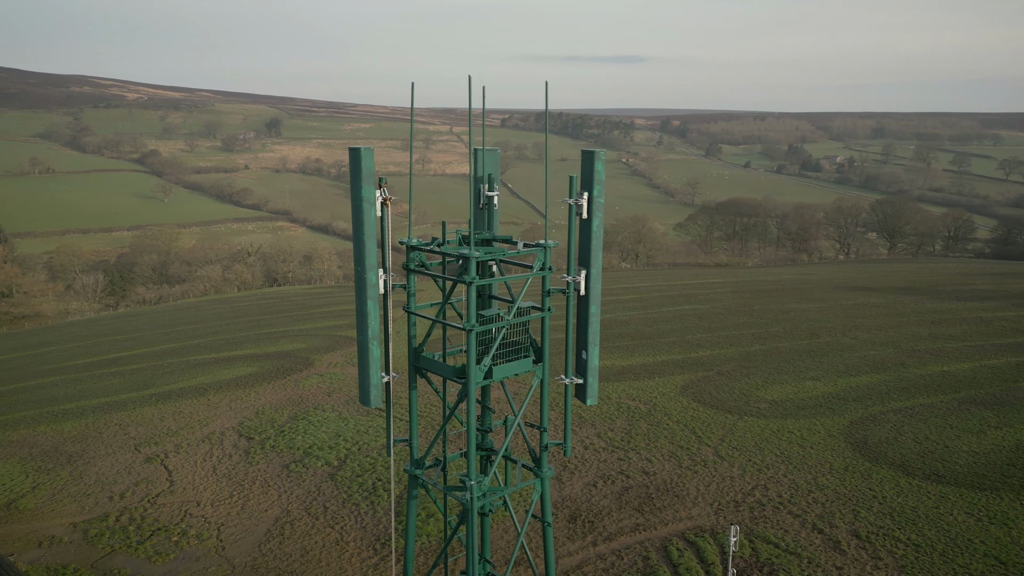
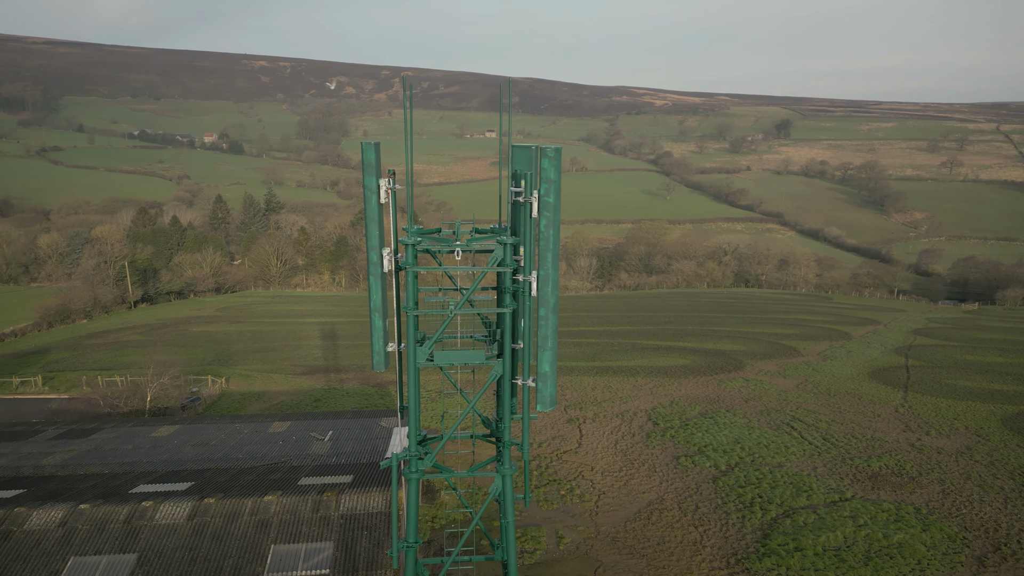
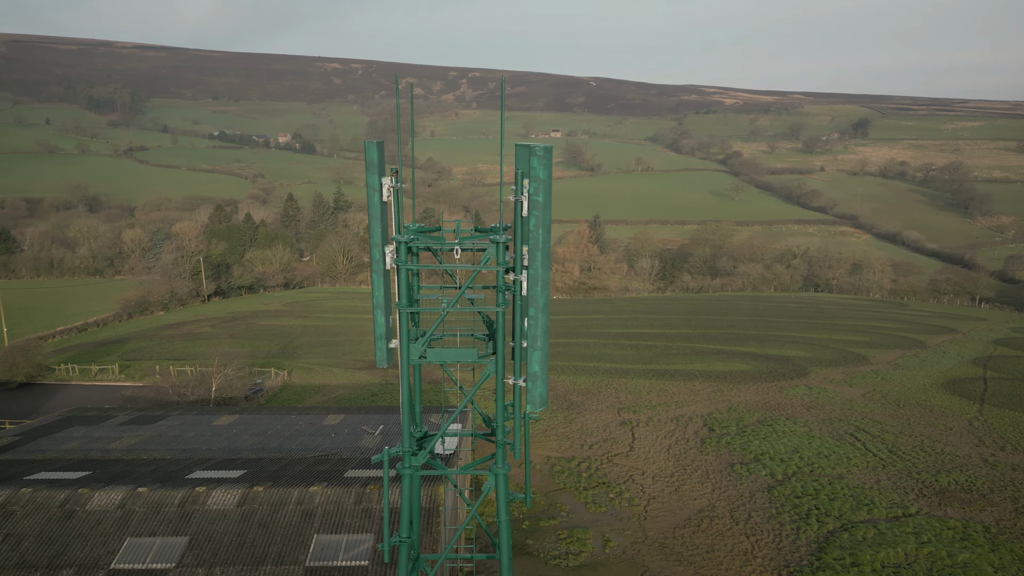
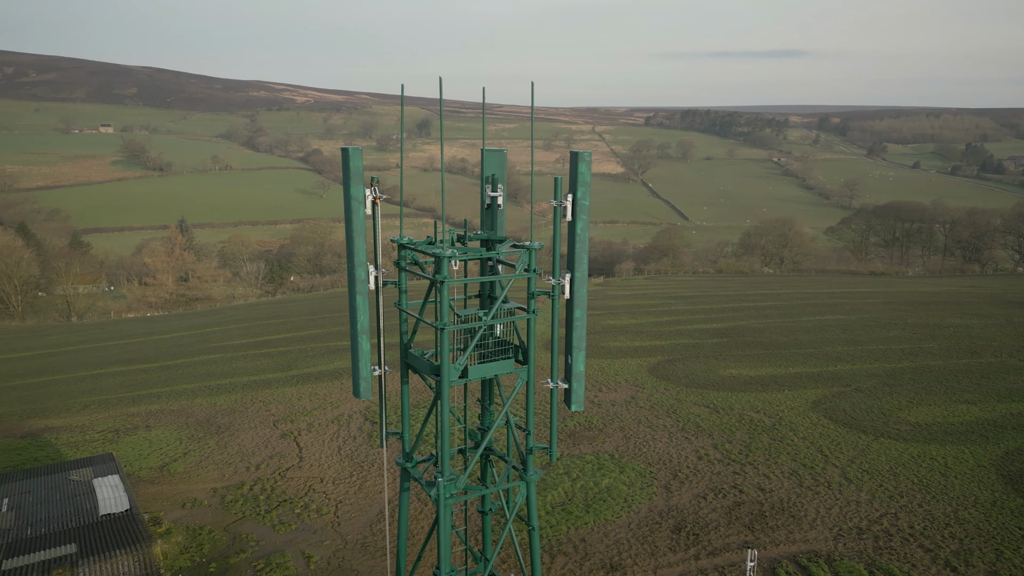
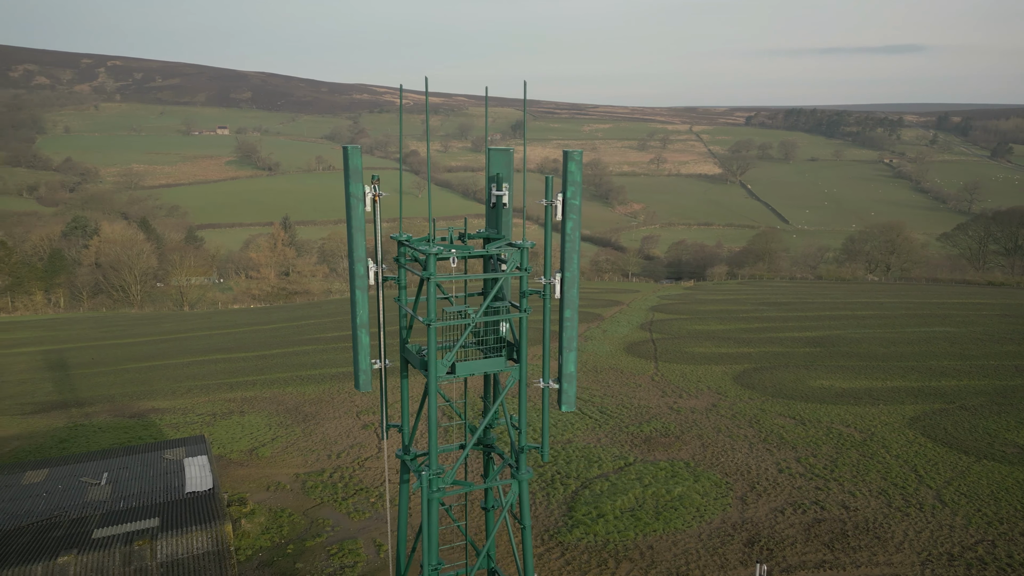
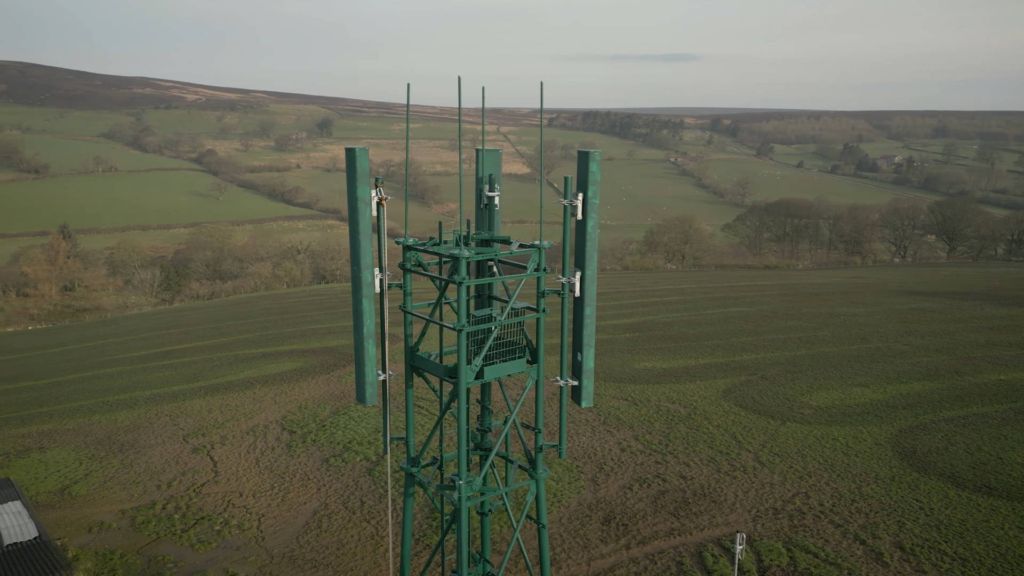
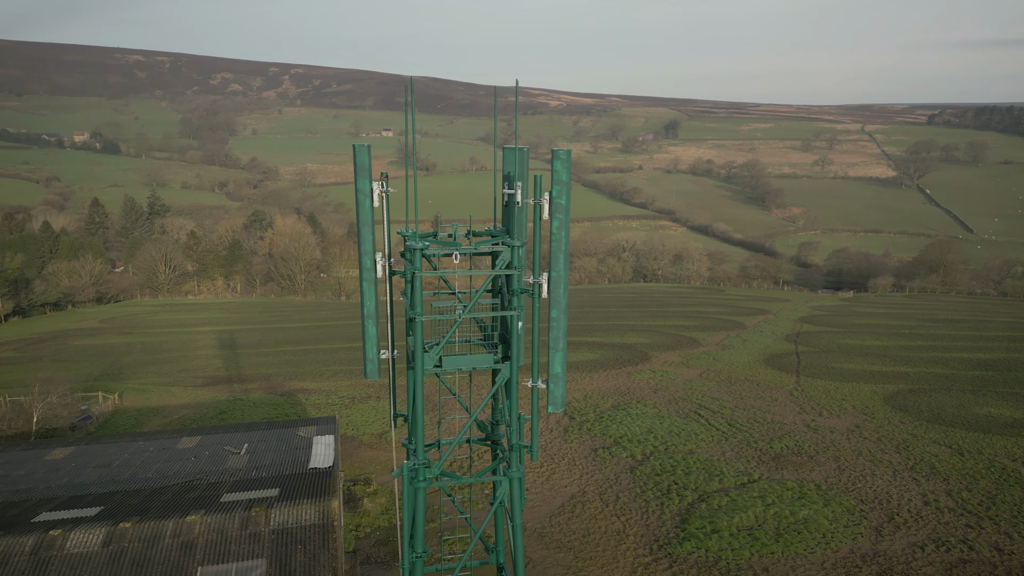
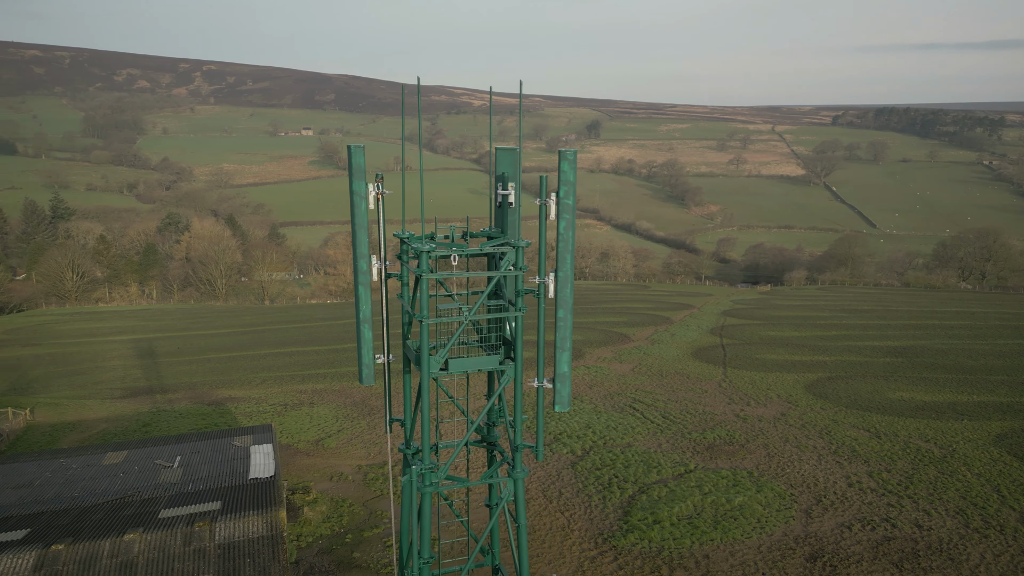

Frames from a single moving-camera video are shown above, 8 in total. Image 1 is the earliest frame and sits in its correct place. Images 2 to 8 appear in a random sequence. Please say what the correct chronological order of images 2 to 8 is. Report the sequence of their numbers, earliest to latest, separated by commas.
6, 4, 5, 8, 7, 2, 3
